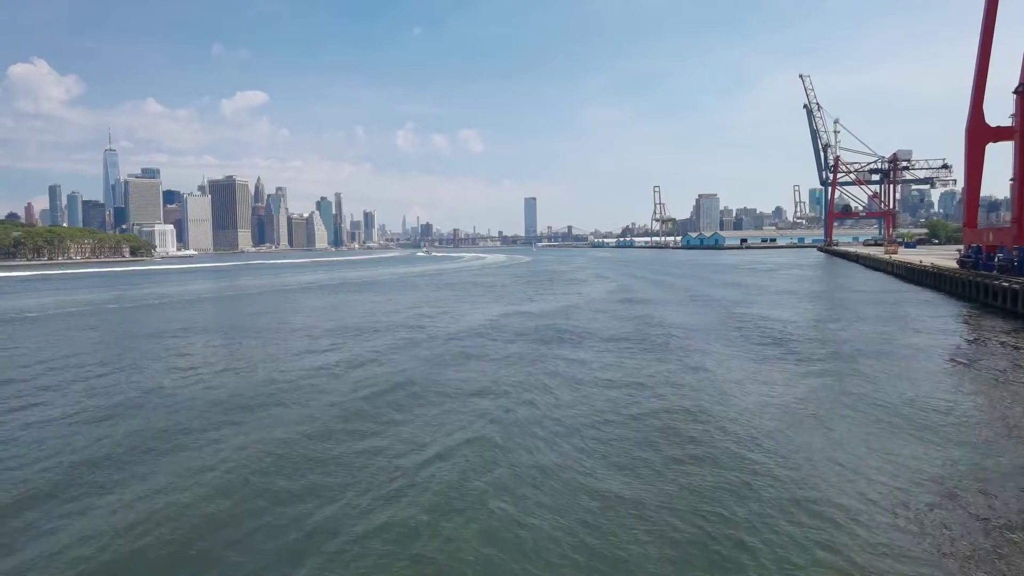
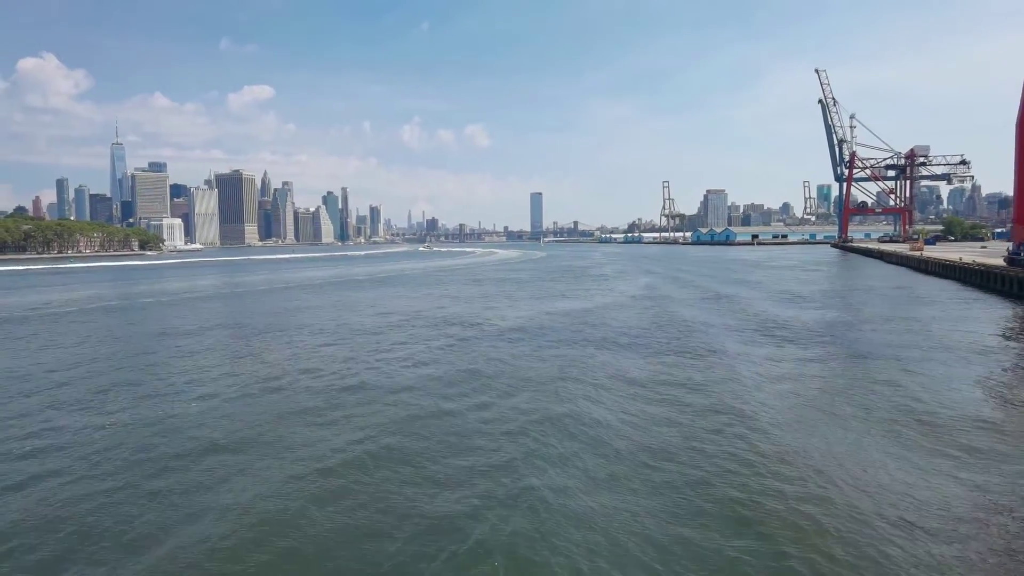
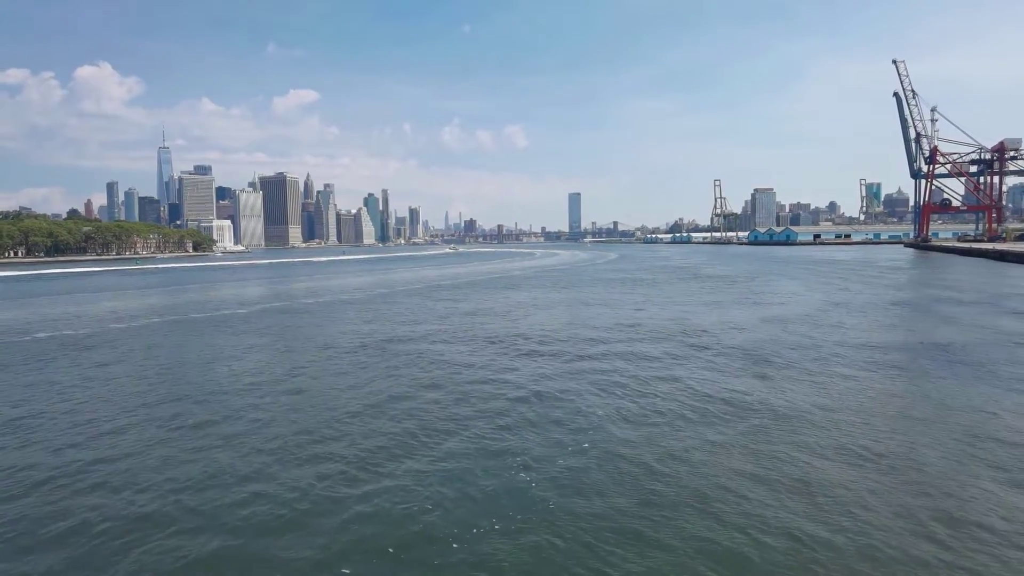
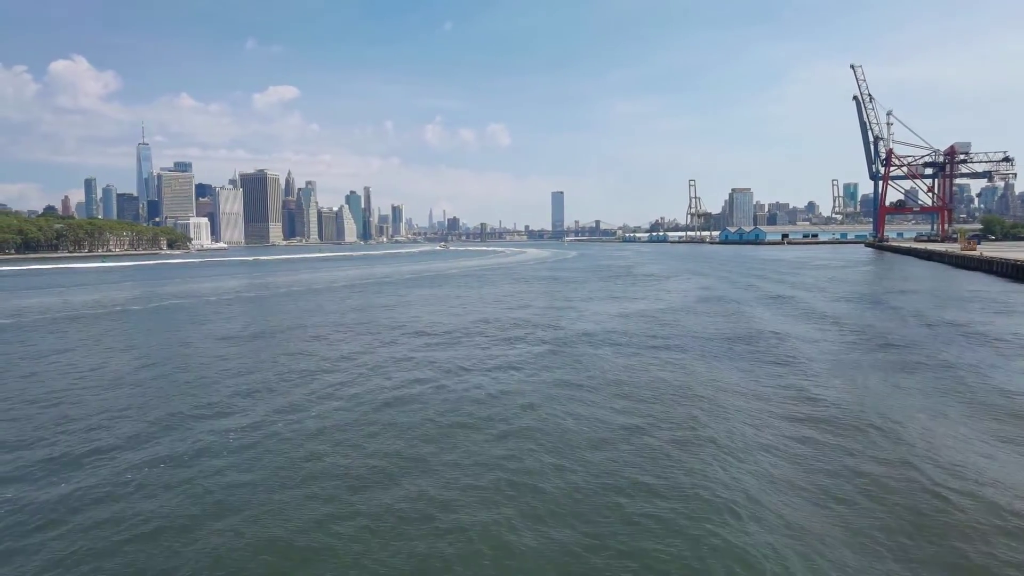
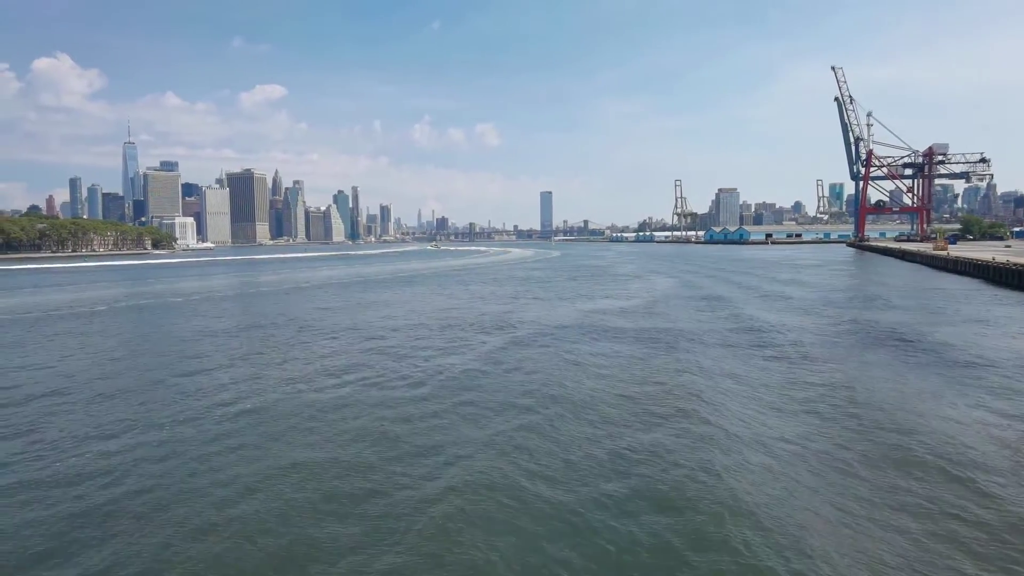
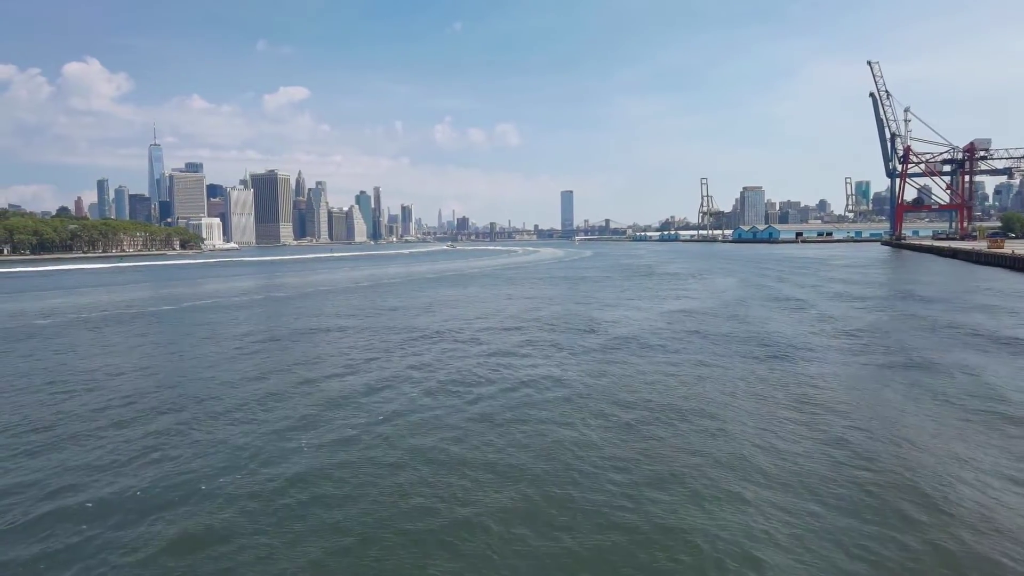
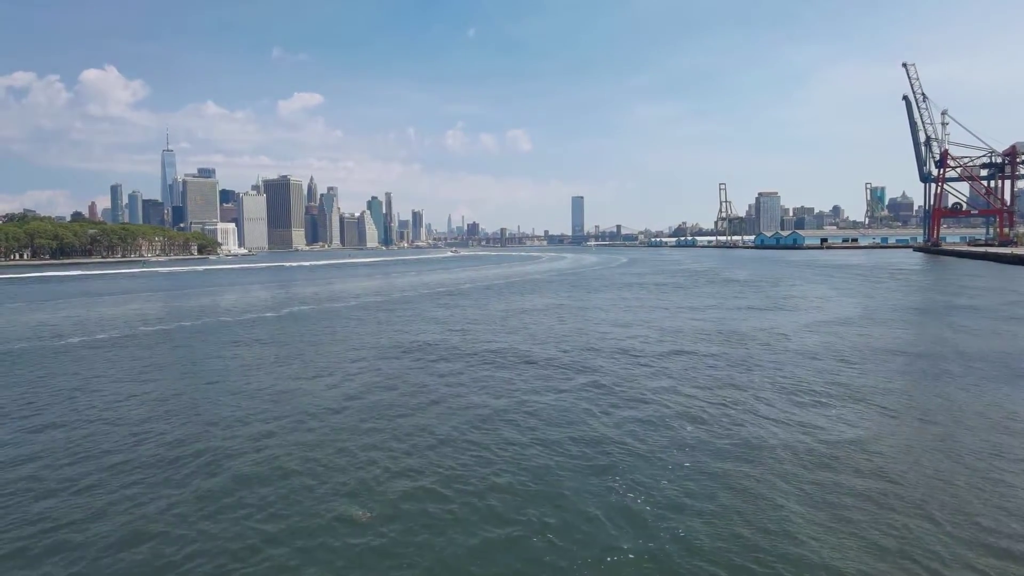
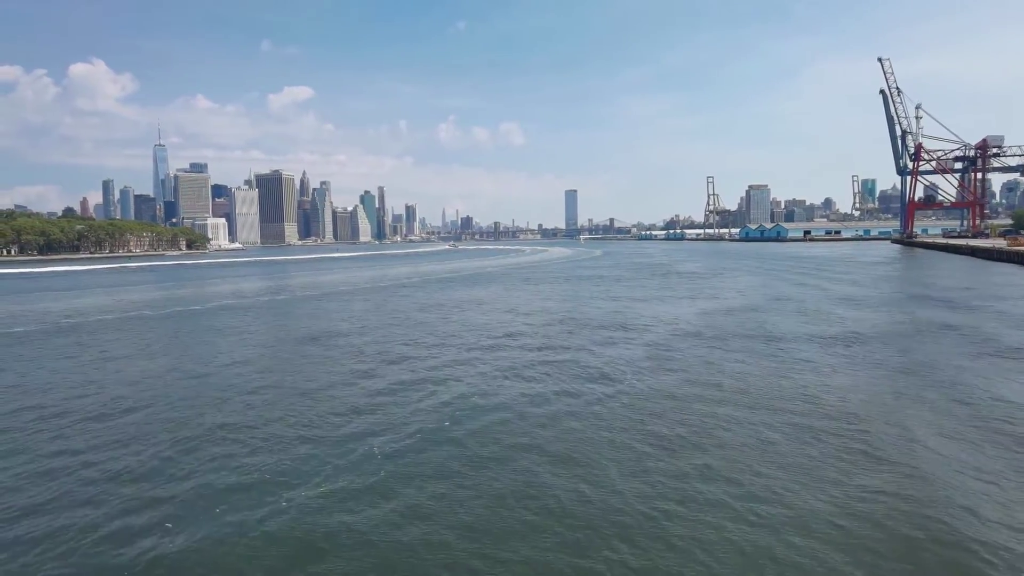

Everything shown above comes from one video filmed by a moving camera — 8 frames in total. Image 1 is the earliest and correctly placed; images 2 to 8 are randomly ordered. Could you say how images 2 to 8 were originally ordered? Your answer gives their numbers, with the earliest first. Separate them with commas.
2, 5, 4, 6, 8, 3, 7
